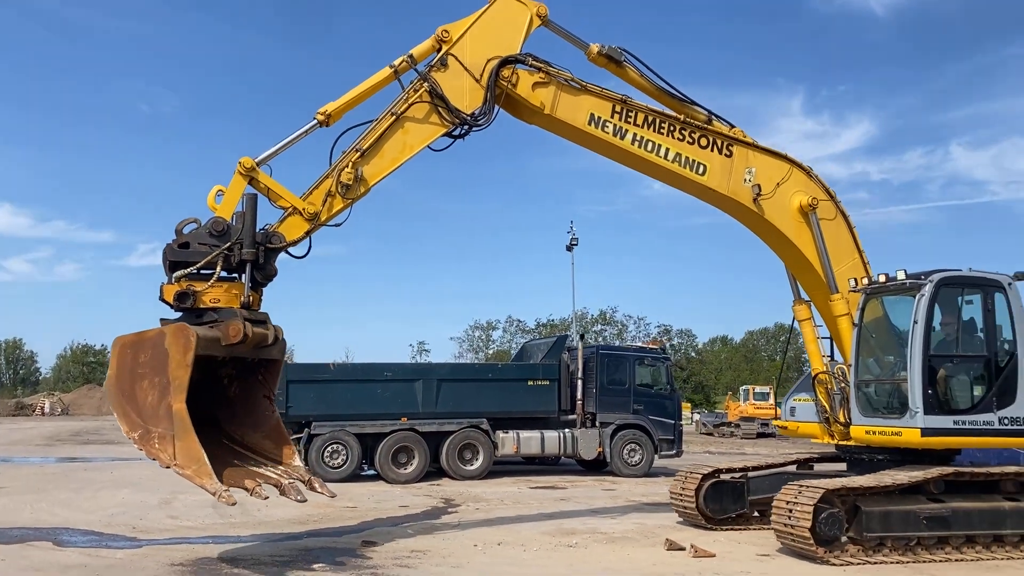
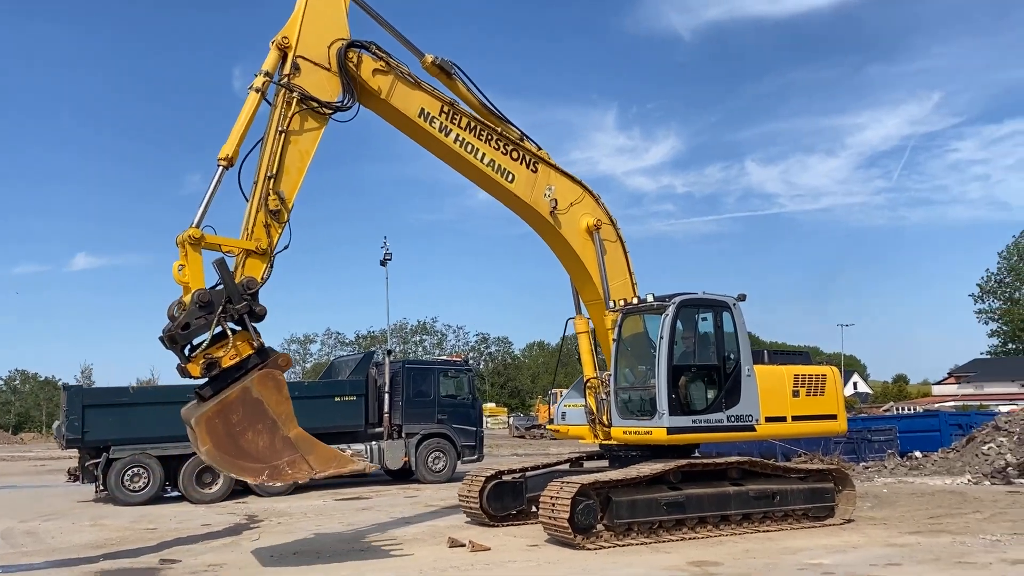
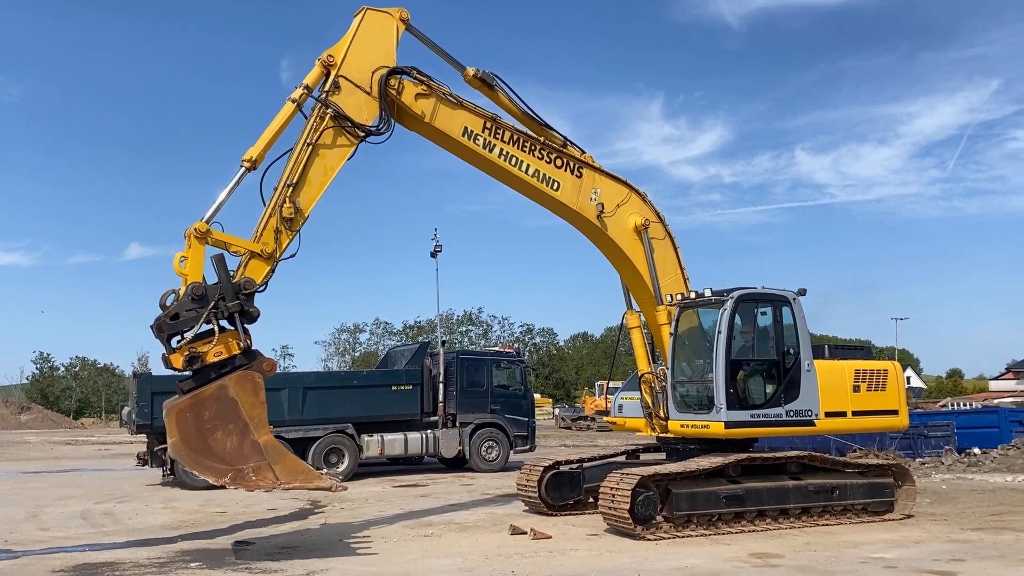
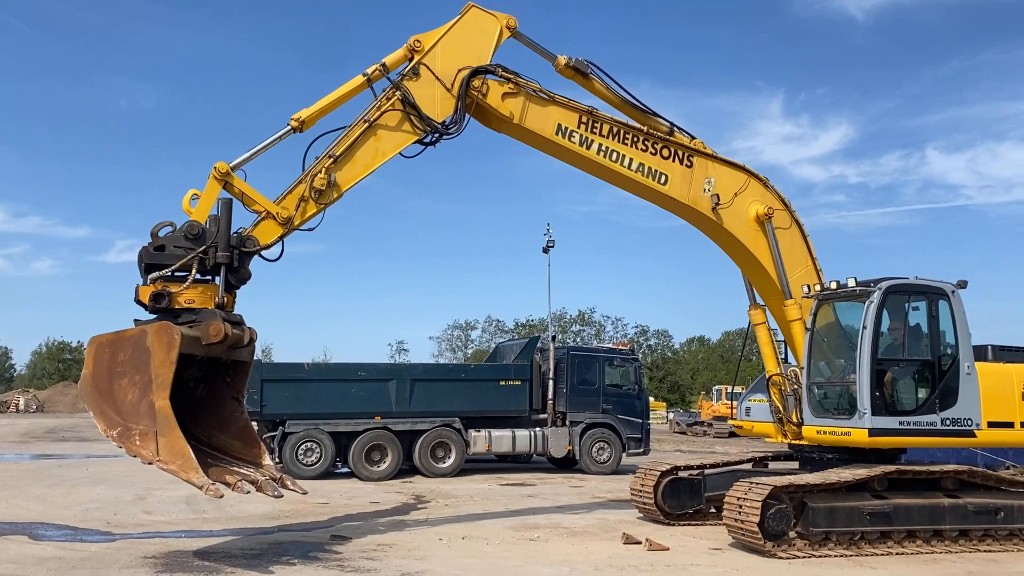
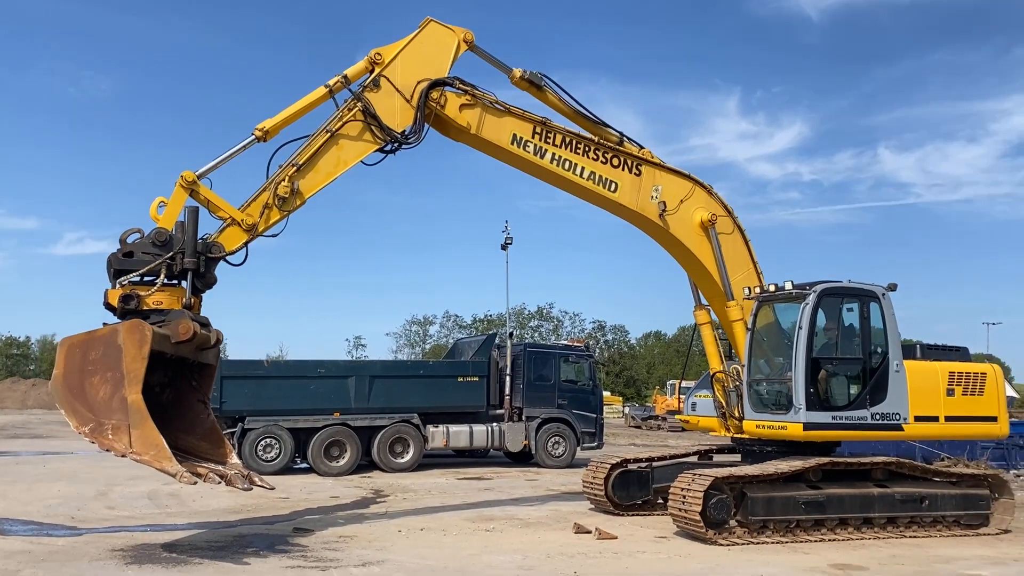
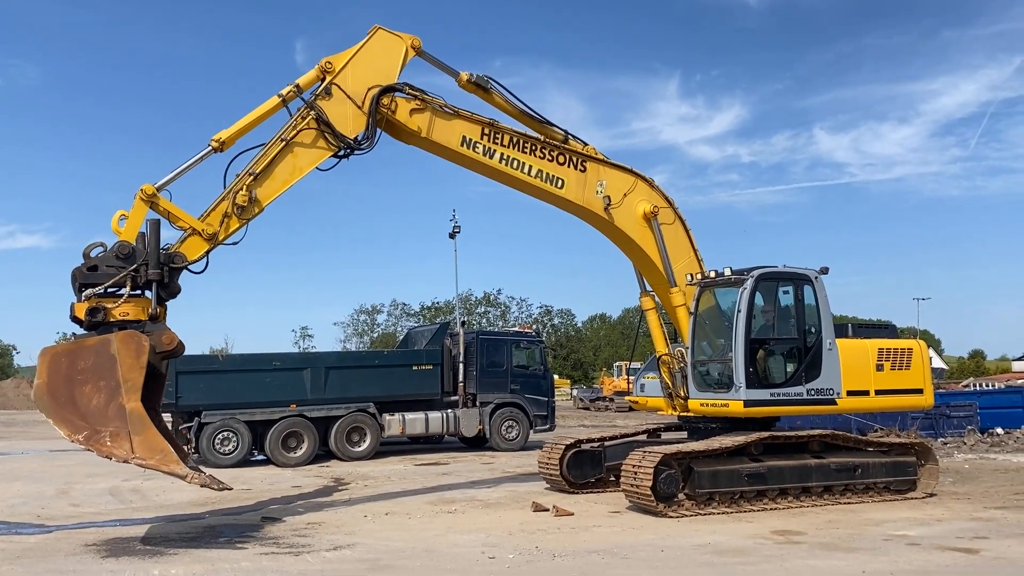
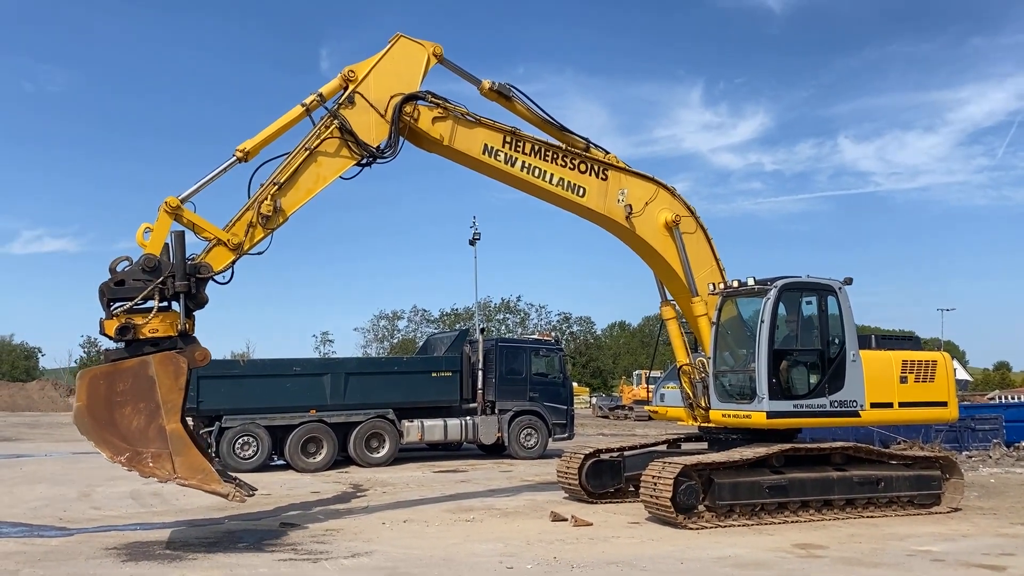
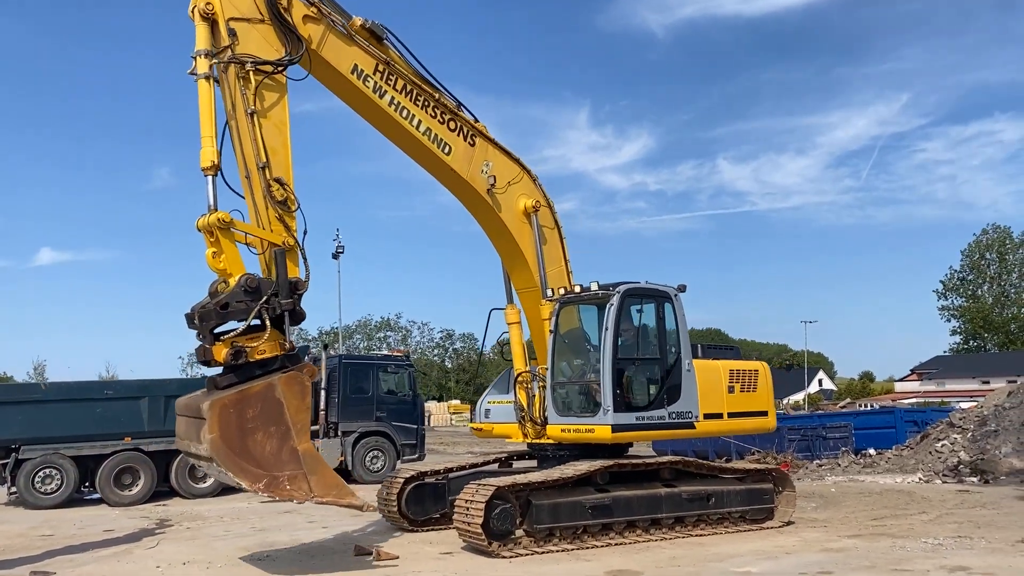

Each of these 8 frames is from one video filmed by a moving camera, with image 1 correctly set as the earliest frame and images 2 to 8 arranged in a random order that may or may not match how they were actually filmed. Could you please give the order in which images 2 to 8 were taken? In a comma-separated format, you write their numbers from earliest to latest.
4, 5, 6, 7, 3, 2, 8
